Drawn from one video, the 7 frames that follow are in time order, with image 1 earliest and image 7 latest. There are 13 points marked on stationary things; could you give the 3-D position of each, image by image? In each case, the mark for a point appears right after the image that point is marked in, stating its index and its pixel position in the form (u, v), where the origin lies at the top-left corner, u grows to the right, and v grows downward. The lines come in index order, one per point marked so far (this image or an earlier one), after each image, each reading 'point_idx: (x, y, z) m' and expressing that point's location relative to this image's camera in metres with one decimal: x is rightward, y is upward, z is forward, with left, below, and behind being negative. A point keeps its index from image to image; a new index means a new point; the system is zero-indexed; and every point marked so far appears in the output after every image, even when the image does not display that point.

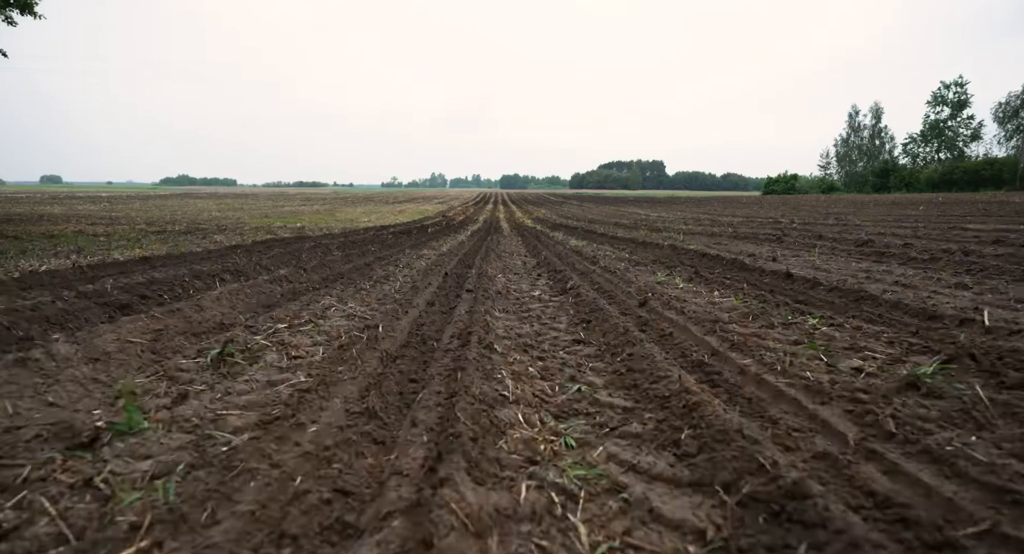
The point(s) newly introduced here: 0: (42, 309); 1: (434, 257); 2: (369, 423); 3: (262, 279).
0: (-6.3, -0.5, +7.1) m
1: (-1.9, +0.5, +13.3) m
2: (-1.0, -1.0, +3.7) m
3: (-4.9, 0.0, +10.3) m
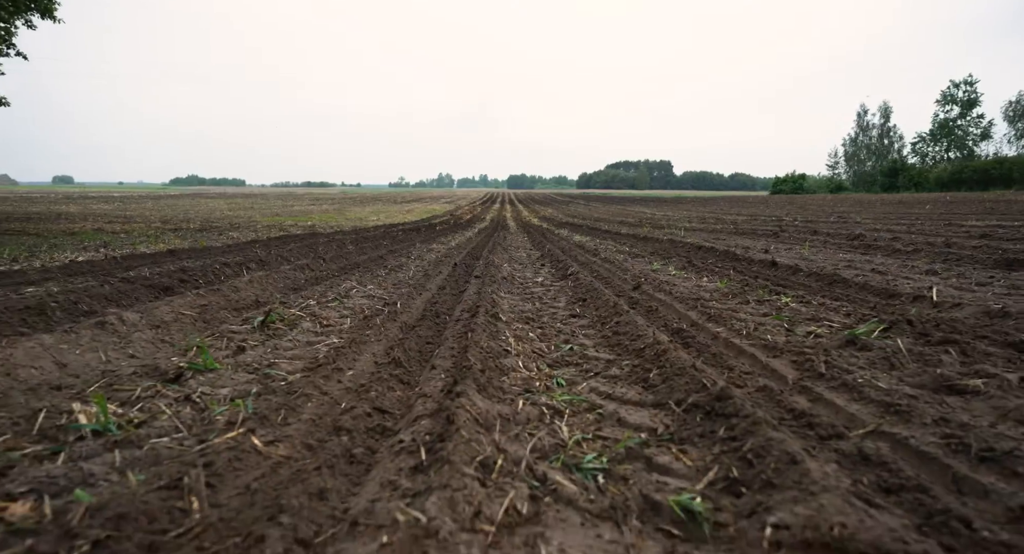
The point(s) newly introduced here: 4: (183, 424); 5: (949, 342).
0: (-6.3, -0.2, +8.0) m
1: (-1.8, +0.7, +14.1) m
2: (-1.0, -0.8, +4.5) m
3: (-4.8, +0.2, +11.1) m
4: (-2.0, -0.9, +3.2) m
5: (+3.8, -0.6, +4.5) m
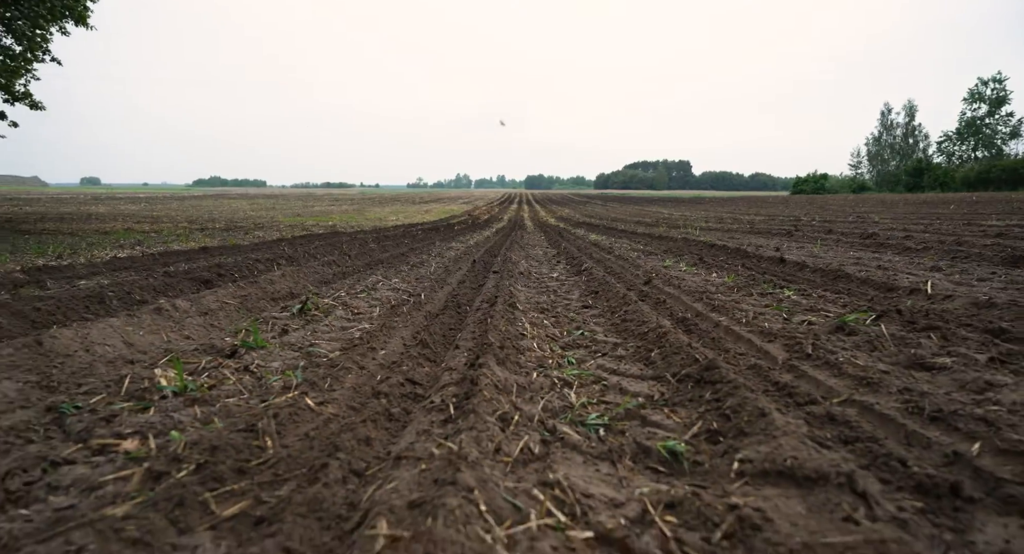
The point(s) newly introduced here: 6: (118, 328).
0: (-6.0, -0.1, +8.6) m
1: (-1.3, +0.8, +14.7) m
2: (-0.9, -0.7, +5.0) m
3: (-4.4, +0.3, +11.7) m
4: (-1.9, -0.8, +3.7) m
5: (+3.9, -0.5, +4.9) m
6: (-4.0, -0.5, +5.3) m
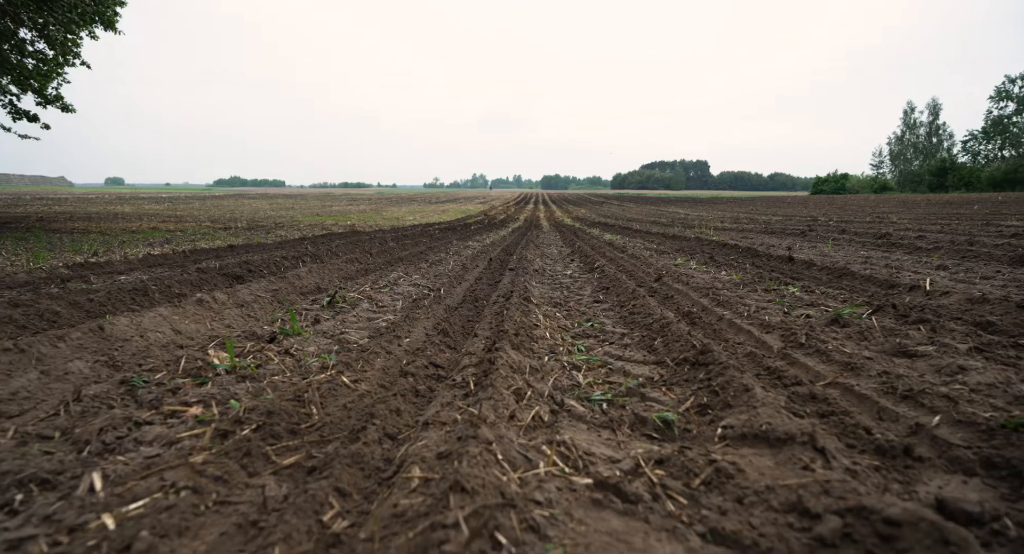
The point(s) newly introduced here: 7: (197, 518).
0: (-5.7, 0.0, +9.2) m
1: (-0.9, +0.9, +15.1) m
2: (-0.7, -0.6, +5.5) m
3: (-4.0, +0.4, +12.3) m
4: (-1.8, -0.7, +4.2) m
5: (+4.1, -0.4, +5.2) m
6: (-3.8, -0.4, +5.8) m
7: (-1.3, -1.0, +2.2) m
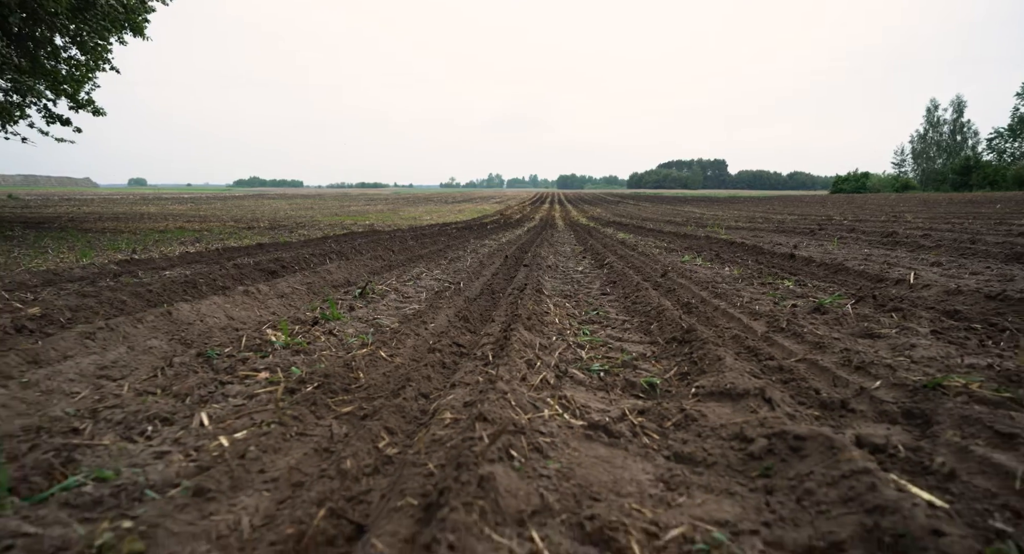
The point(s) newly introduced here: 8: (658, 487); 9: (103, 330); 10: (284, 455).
0: (-5.5, +0.1, +10.0) m
1: (-0.5, +1.0, +15.8) m
2: (-0.6, -0.5, +6.1) m
3: (-3.7, +0.5, +13.1) m
4: (-1.7, -0.6, +4.9) m
5: (+4.2, -0.4, +5.7) m
6: (-3.6, -0.3, +6.6) m
7: (-1.2, -0.9, +2.9) m
8: (+0.7, -0.9, +2.4) m
9: (-3.8, -0.5, +4.8) m
10: (-1.2, -0.9, +2.7) m
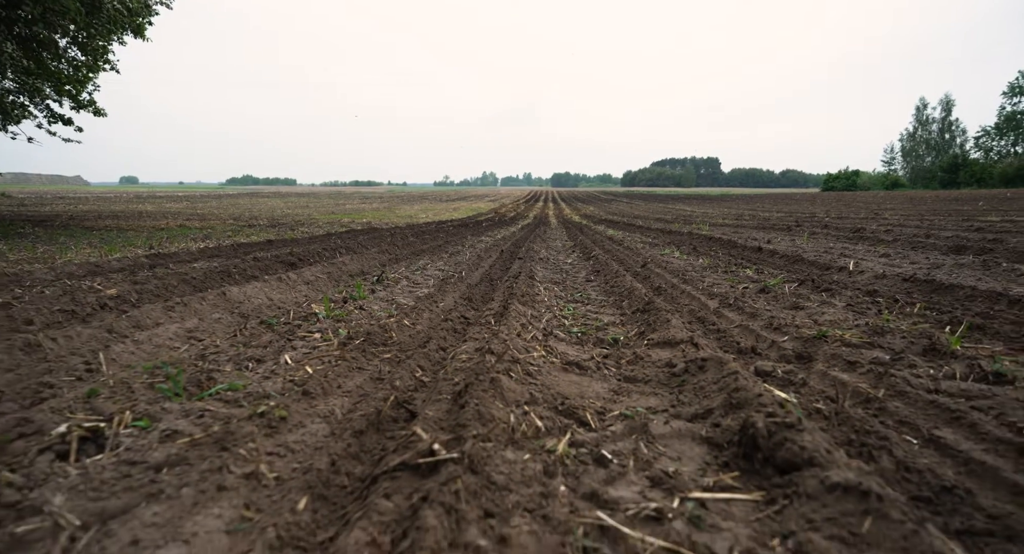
0: (-5.5, +0.3, +11.2) m
1: (-0.6, +1.2, +16.9) m
2: (-0.6, -0.4, +7.3) m
3: (-3.8, +0.7, +14.2) m
4: (-1.7, -0.5, +6.1) m
5: (+4.2, -0.2, +7.0) m
6: (-3.7, -0.2, +7.7) m
7: (-1.2, -0.7, +4.0) m
8: (+0.7, -0.8, +3.6) m
9: (-3.8, -0.3, +6.0) m
10: (-1.2, -0.7, +3.8) m
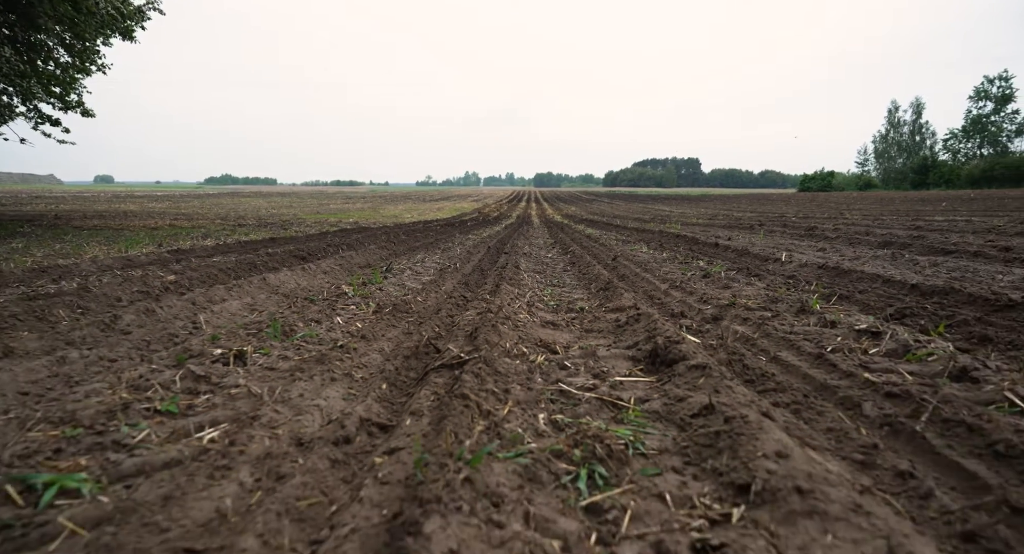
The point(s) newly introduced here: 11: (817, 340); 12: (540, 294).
0: (-5.8, +0.5, +12.5) m
1: (-1.0, +1.4, +18.5) m
2: (-0.8, -0.2, +8.8) m
3: (-4.2, +0.9, +15.6) m
4: (-1.8, -0.3, +7.6) m
5: (+4.0, 0.0, +8.6) m
6: (-3.9, 0.0, +9.2) m
7: (-1.3, -0.5, +5.5) m
8: (+0.6, -0.6, +5.1) m
9: (-3.9, -0.1, +7.4) m
10: (-1.2, -0.6, +5.4) m
11: (+2.6, -0.5, +4.5) m
12: (+0.4, -0.3, +7.6) m
